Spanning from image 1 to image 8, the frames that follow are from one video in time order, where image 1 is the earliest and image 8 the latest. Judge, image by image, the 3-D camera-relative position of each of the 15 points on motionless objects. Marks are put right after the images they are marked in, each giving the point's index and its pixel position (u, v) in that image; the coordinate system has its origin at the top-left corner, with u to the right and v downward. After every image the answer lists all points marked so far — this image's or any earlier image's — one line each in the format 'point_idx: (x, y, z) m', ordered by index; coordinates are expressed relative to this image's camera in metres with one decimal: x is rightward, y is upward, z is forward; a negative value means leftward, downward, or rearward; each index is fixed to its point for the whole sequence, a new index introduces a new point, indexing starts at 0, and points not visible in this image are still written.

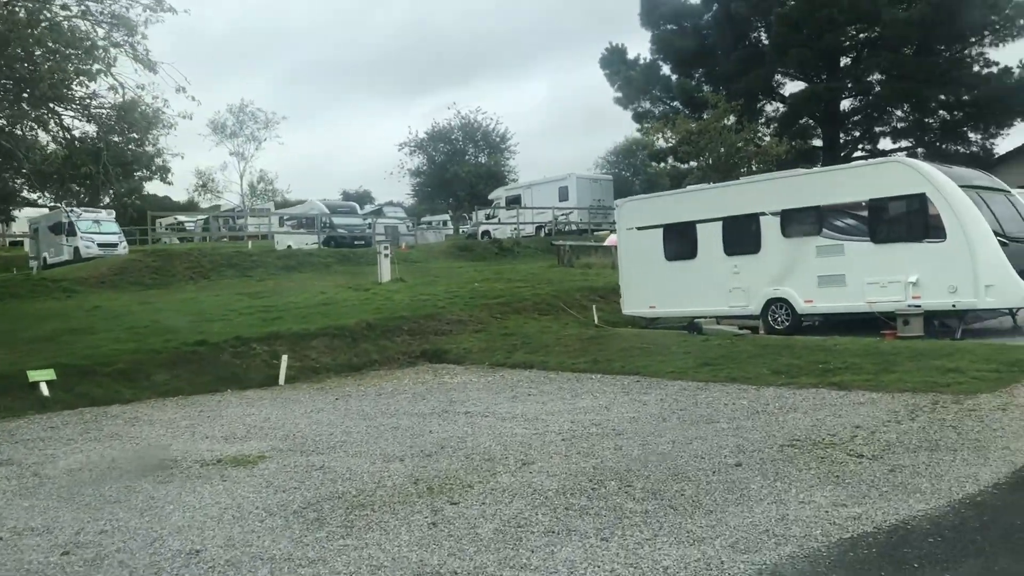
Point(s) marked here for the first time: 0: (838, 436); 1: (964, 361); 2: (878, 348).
0: (+2.6, -1.2, +7.3) m
1: (+5.1, -0.8, +10.4) m
2: (+4.6, -0.8, +11.5) m
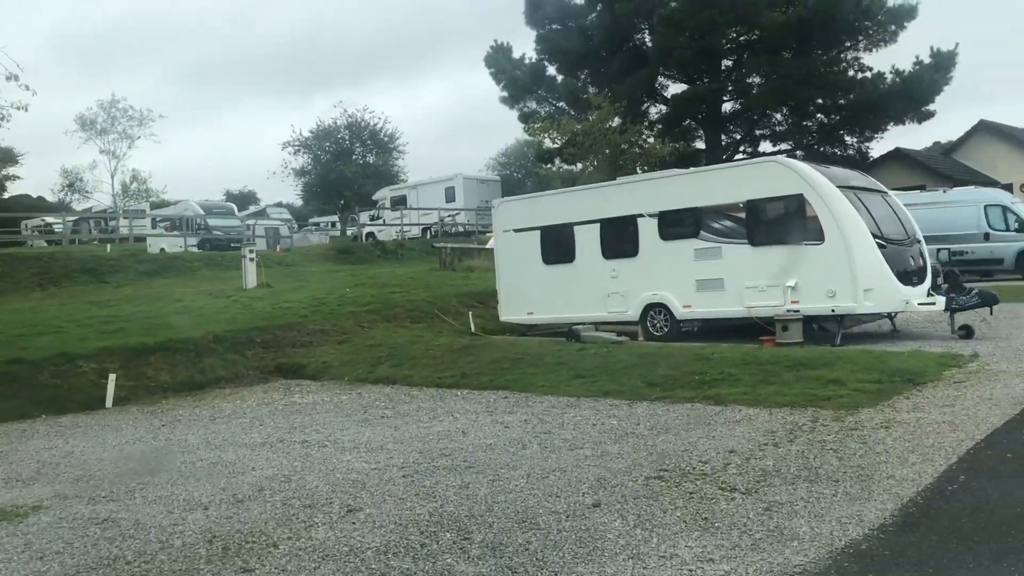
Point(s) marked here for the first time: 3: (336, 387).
0: (+1.4, -1.3, +6.5) m
1: (+3.6, -0.9, +9.8) m
2: (+2.9, -0.8, +10.9) m
3: (-2.3, -1.3, +12.1) m
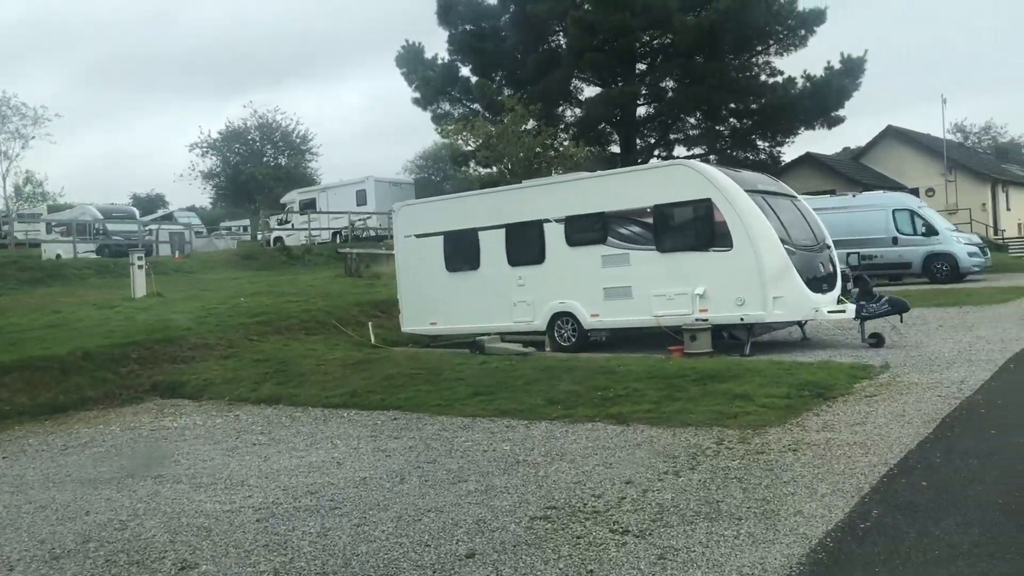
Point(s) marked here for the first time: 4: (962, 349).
0: (+0.6, -1.4, +5.9) m
1: (+2.4, -1.0, +9.3) m
2: (+1.7, -0.9, +10.3) m
3: (-3.6, -1.5, +11.1) m
4: (+5.5, -0.8, +11.1) m
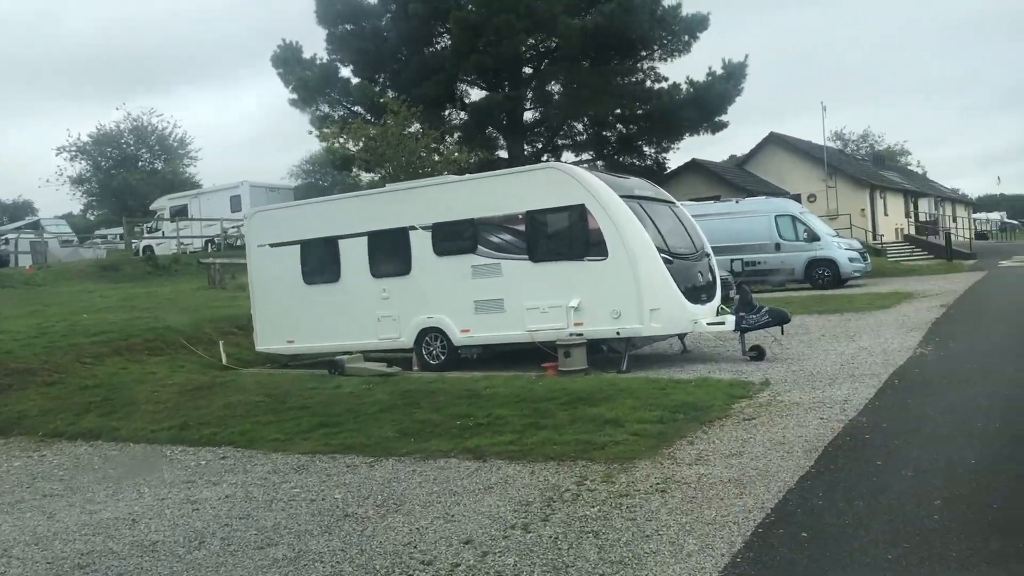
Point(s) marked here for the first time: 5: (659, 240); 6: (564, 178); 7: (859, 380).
0: (-0.4, -1.5, +4.8) m
1: (+1.0, -1.1, +8.5) m
2: (+0.2, -1.1, +9.4) m
3: (-5.2, -1.7, +9.6) m
4: (+3.9, -0.9, +10.6) m
5: (+1.8, +0.6, +11.3) m
6: (+0.7, +1.4, +11.4) m
7: (+3.5, -0.9, +9.3) m
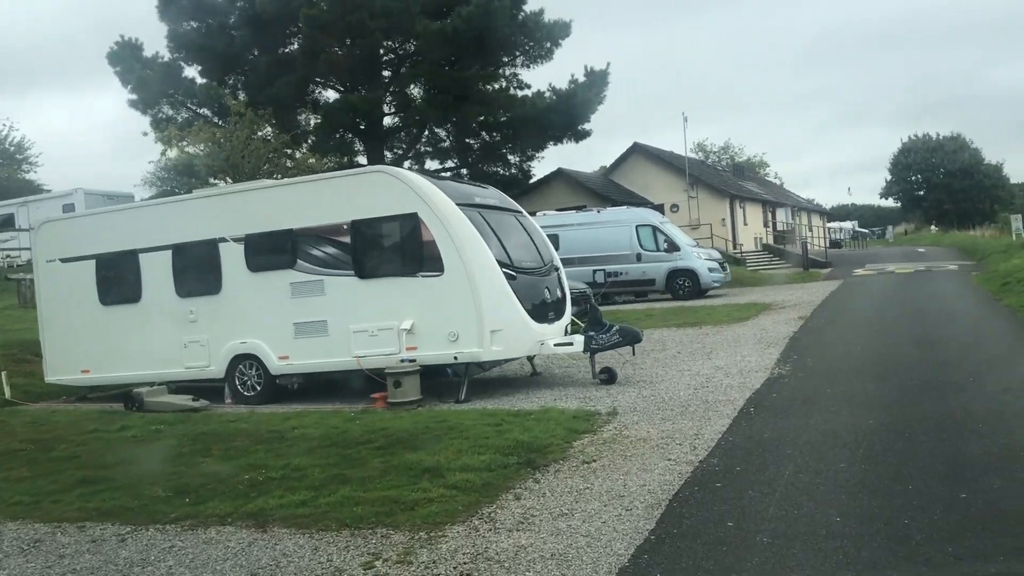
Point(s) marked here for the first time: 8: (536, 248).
0: (-1.5, -1.6, +3.4) m
1: (-0.5, -1.3, +7.2) m
2: (-1.5, -1.3, +8.0) m
3: (-6.8, -1.9, +7.5) m
4: (+2.0, -1.0, +9.7) m
5: (-0.1, +0.4, +10.2) m
6: (-1.3, +1.2, +10.1) m
7: (+1.8, -1.1, +8.3) m
8: (+0.3, +0.5, +11.2) m
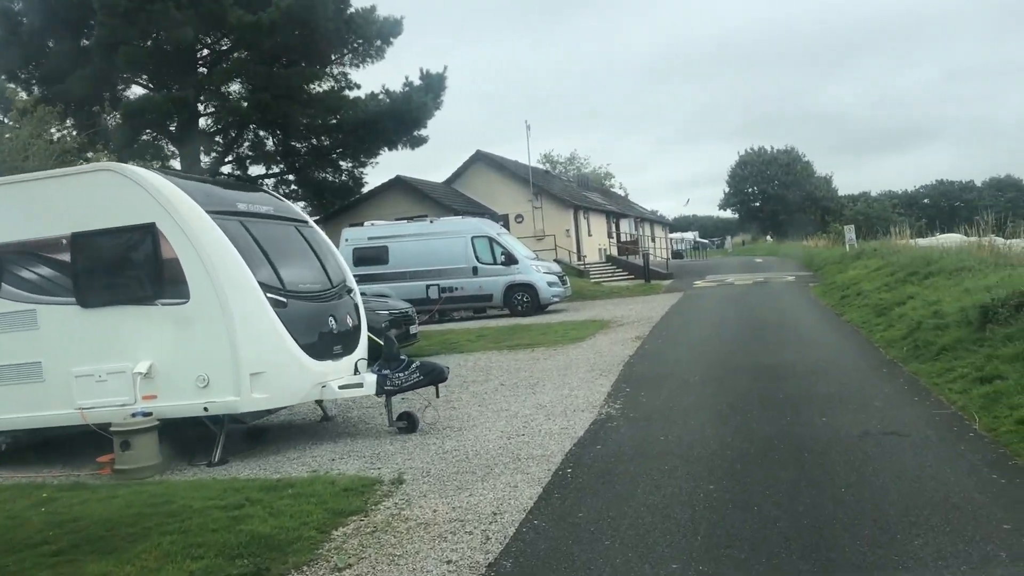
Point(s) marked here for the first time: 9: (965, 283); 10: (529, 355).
0: (-2.4, -1.8, +1.3) m
1: (-2.1, -1.5, +5.2) m
2: (-3.1, -1.5, +5.8) m
3: (-8.3, -2.2, +4.4) m
4: (0.0, -1.3, +8.0) m
5: (-2.2, +0.1, +8.2) m
6: (-3.3, +0.9, +7.9) m
7: (+0.1, -1.3, +6.6) m
8: (-1.9, +0.2, +9.2) m
9: (+6.7, +0.1, +13.5) m
10: (+0.3, -1.0, +13.9) m
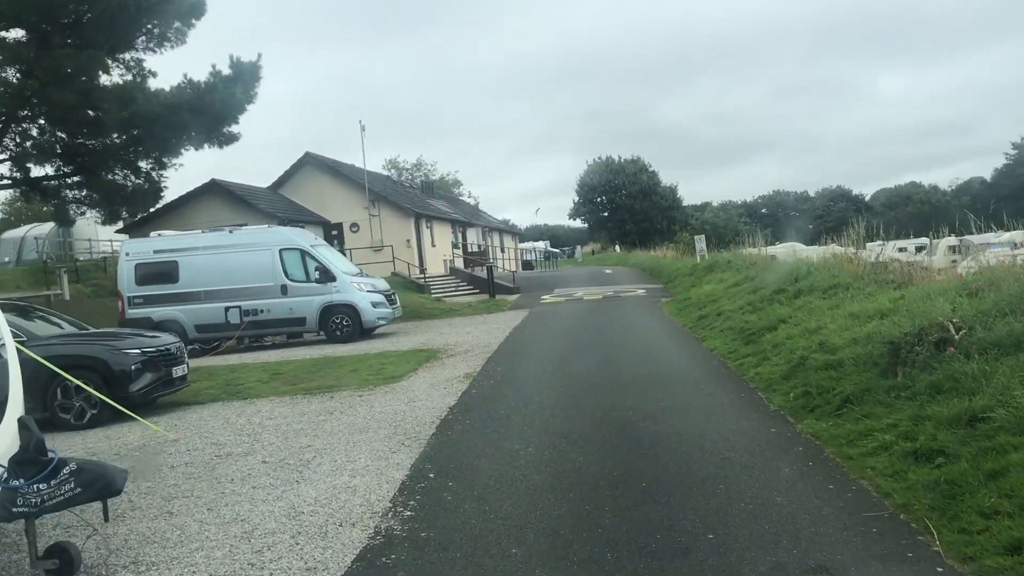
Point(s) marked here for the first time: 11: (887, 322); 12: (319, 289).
0: (-2.8, -2.1, -2.1) m
1: (-3.1, -1.8, +1.8) m
2: (-4.3, -1.8, +2.2) m
3: (-9.2, -2.6, +0.1) m
4: (-1.5, -1.6, +4.9) m
5: (-3.7, -0.2, +4.8) m
6: (-4.8, +0.6, +4.3) m
7: (-1.2, -1.6, +3.6) m
8: (-3.6, -0.1, +5.8) m
9: (+4.2, -0.2, +11.5) m
10: (-2.2, -1.4, +10.8) m
11: (+3.9, -0.3, +9.5) m
12: (-4.0, 0.0, +19.2) m
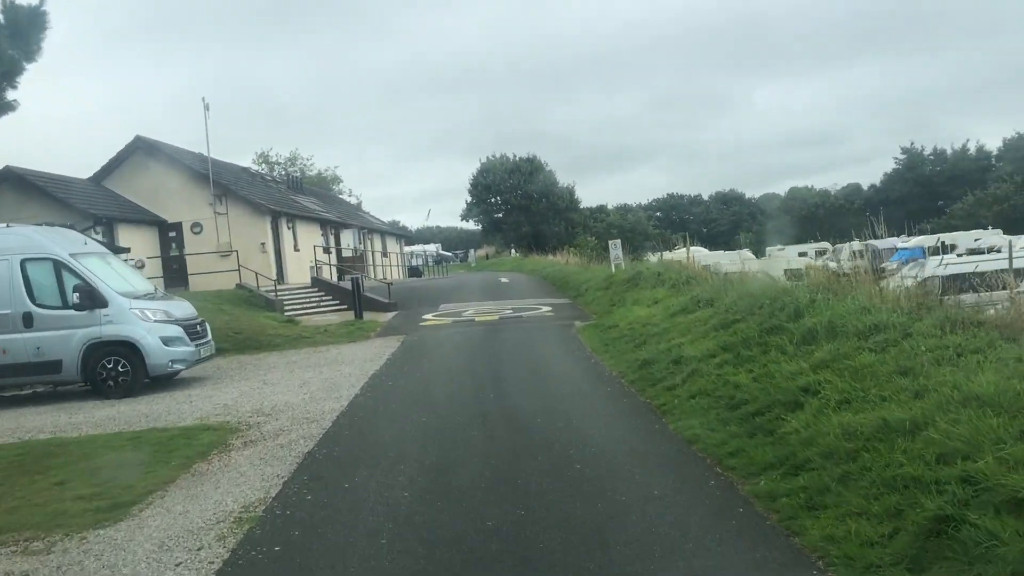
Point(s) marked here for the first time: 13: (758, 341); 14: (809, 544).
0: (-2.4, -2.4, -8.0) m
1: (-3.2, -2.2, -4.1) m
2: (-4.4, -2.2, -3.8) m
3: (-9.0, -2.9, -6.5) m
4: (-1.9, -1.9, -0.8) m
5: (-4.1, -0.6, -1.2) m
6: (-5.2, +0.2, -1.8) m
7: (-1.5, -2.0, -2.1) m
8: (-4.1, -0.5, -0.2) m
9: (+3.0, -0.6, +6.3) m
10: (-3.3, -1.8, +5.0) m
11: (+2.9, -0.7, +4.3) m
12: (-6.1, -0.4, +13.0) m
13: (+2.5, -0.5, +9.4) m
14: (+1.6, -1.4, +4.9) m
